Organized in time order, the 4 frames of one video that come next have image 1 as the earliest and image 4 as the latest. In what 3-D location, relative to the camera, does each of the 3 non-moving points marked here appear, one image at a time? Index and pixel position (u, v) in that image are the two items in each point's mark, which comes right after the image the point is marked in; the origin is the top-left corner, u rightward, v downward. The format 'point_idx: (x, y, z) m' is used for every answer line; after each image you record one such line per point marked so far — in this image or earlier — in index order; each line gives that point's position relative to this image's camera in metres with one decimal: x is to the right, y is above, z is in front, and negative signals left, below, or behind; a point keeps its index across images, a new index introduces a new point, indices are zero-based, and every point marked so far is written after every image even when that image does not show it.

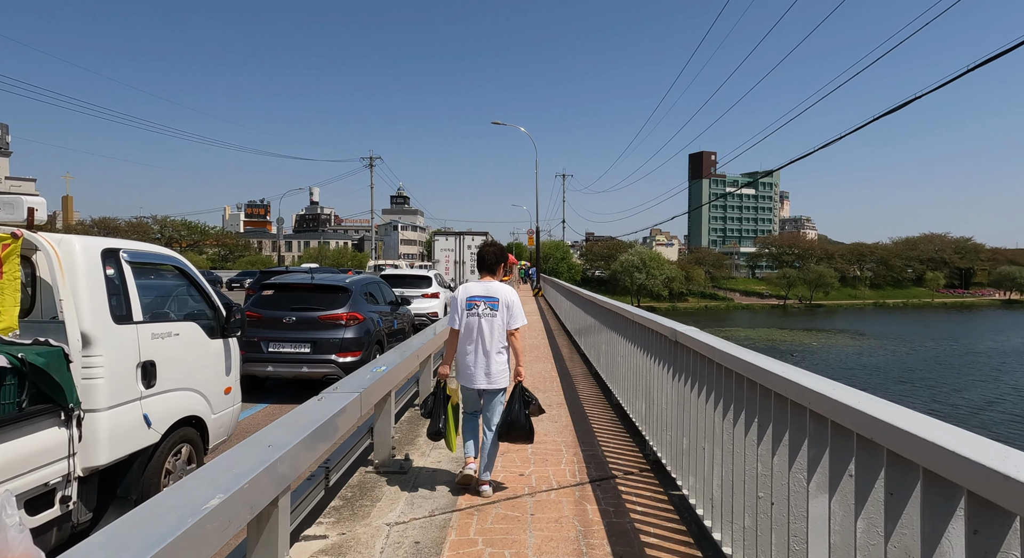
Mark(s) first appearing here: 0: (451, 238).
0: (-2.1, +1.4, +19.5) m
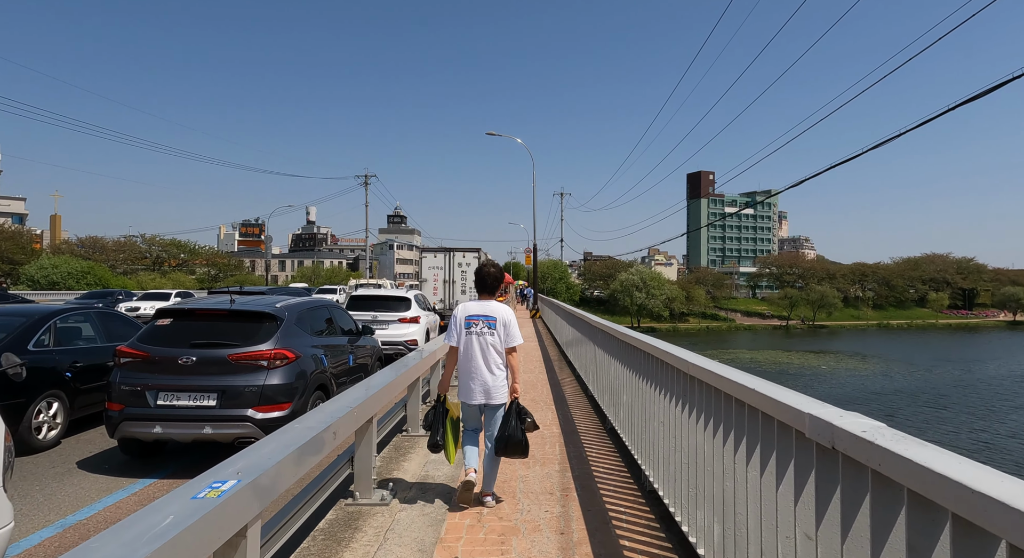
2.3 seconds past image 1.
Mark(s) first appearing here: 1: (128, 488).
0: (-2.3, +0.8, +18.0) m
1: (-2.5, -1.4, +3.8) m
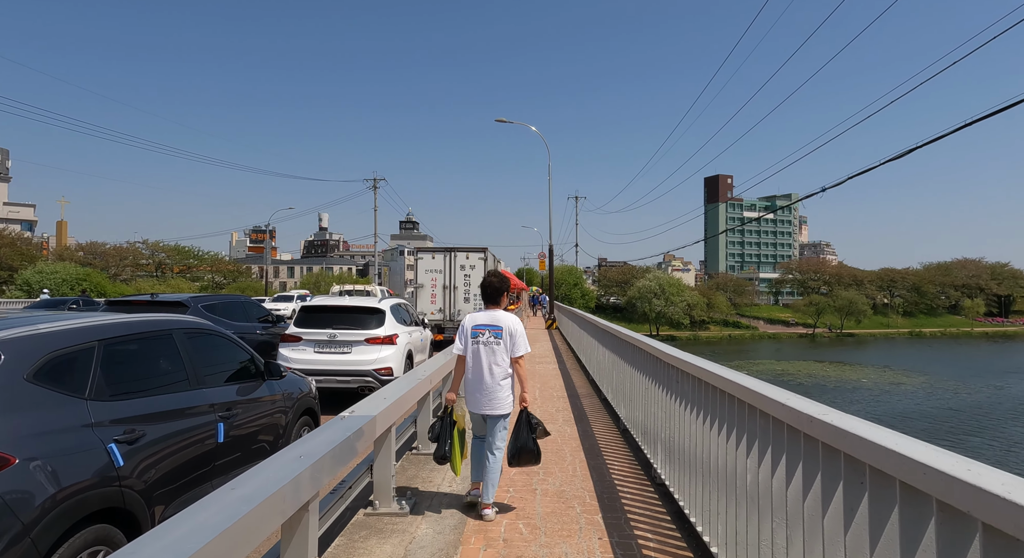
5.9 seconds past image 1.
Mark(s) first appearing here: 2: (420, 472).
0: (-1.9, +0.6, +15.5) m
1: (-2.5, -1.4, +1.2) m
2: (-0.7, -1.4, +4.2) m
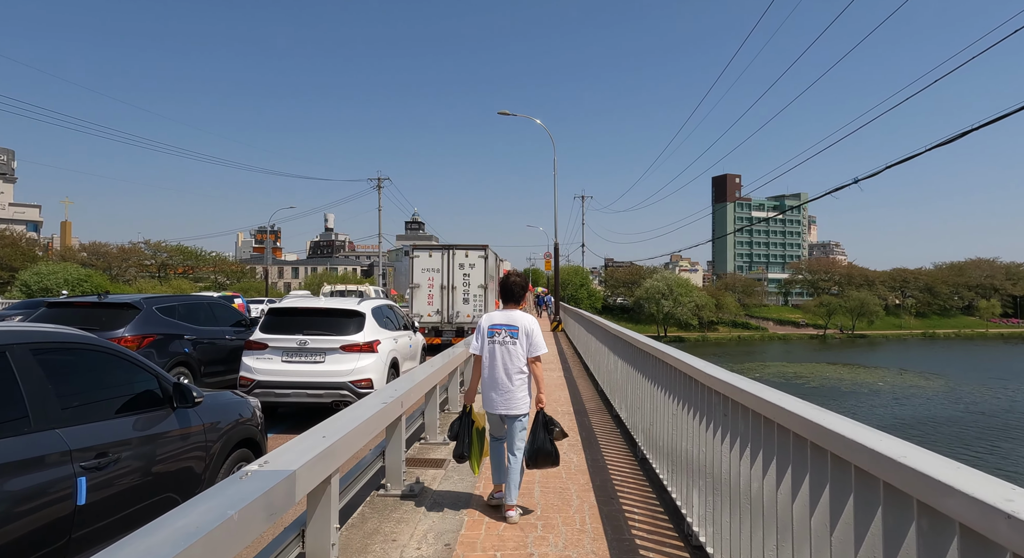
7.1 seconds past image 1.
0: (-1.9, +0.6, +14.6) m
1: (-2.6, -1.3, +0.3) m
2: (-0.7, -1.4, +3.3) m
